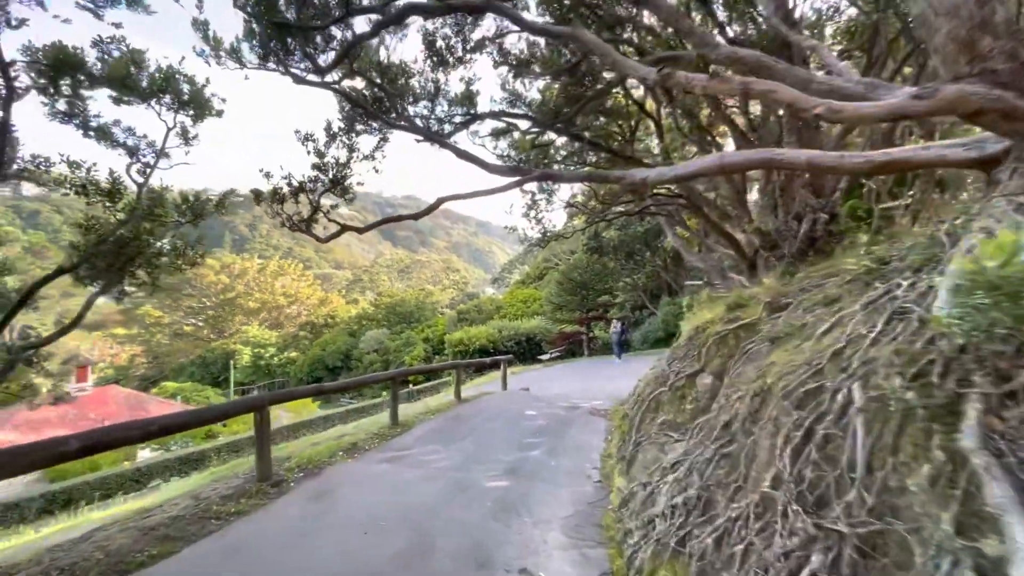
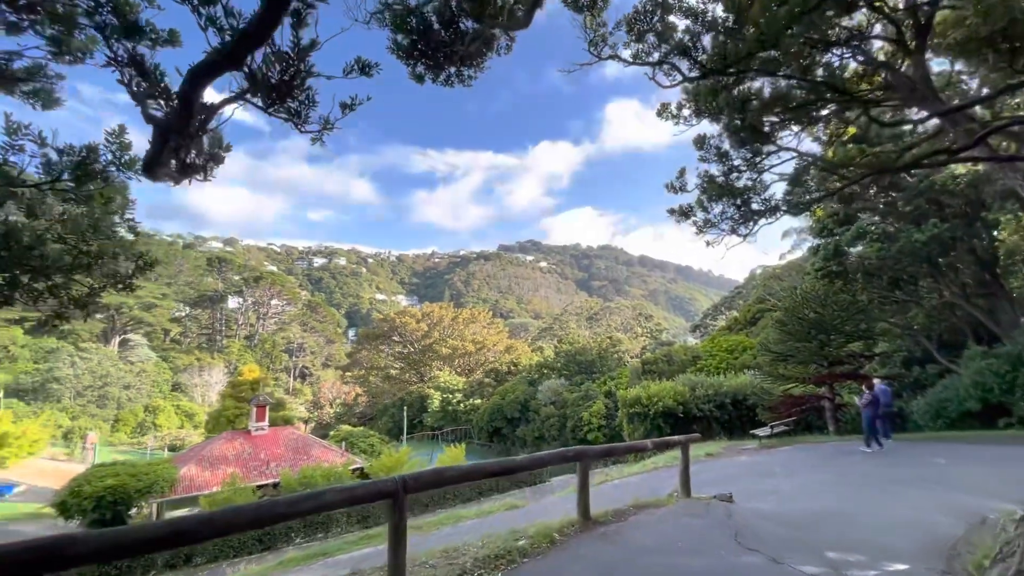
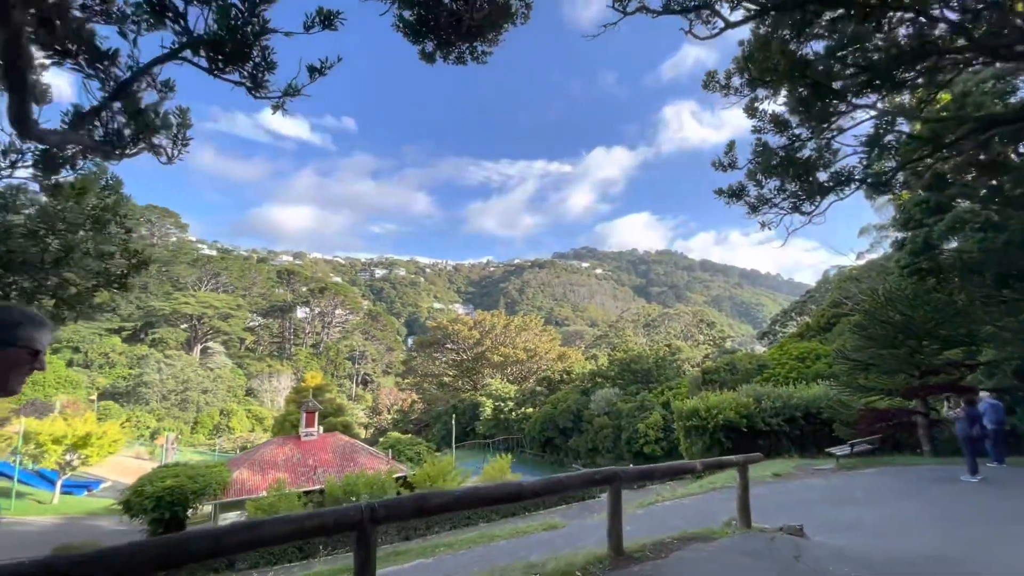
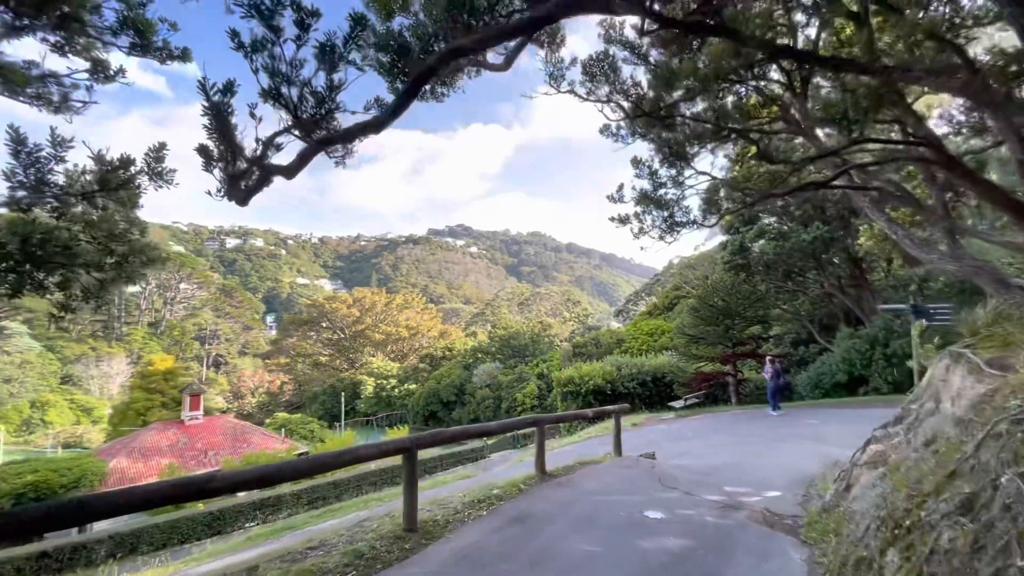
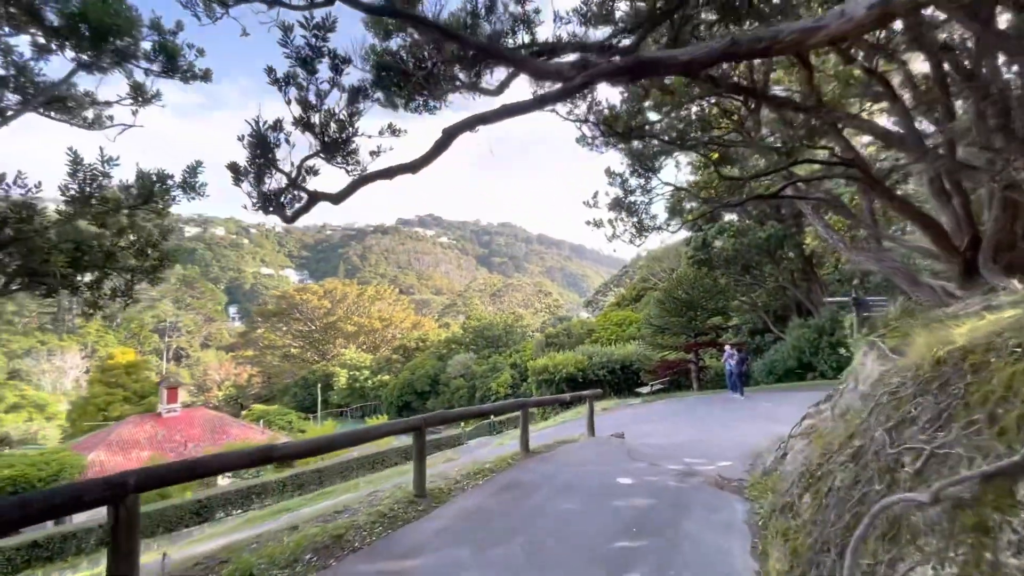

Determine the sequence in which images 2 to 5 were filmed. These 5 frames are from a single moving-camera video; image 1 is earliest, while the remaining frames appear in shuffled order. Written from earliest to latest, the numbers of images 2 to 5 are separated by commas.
5, 4, 2, 3
